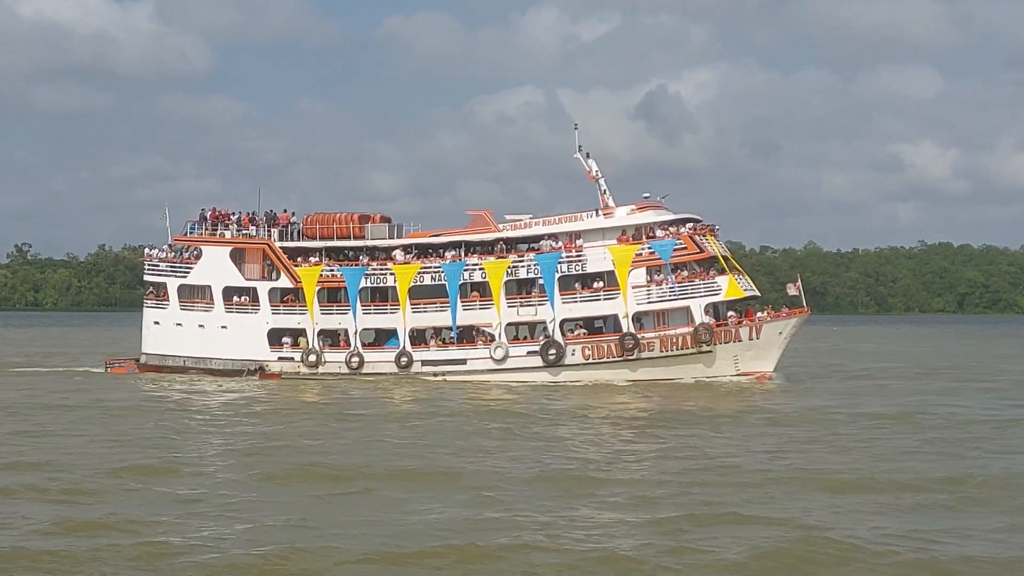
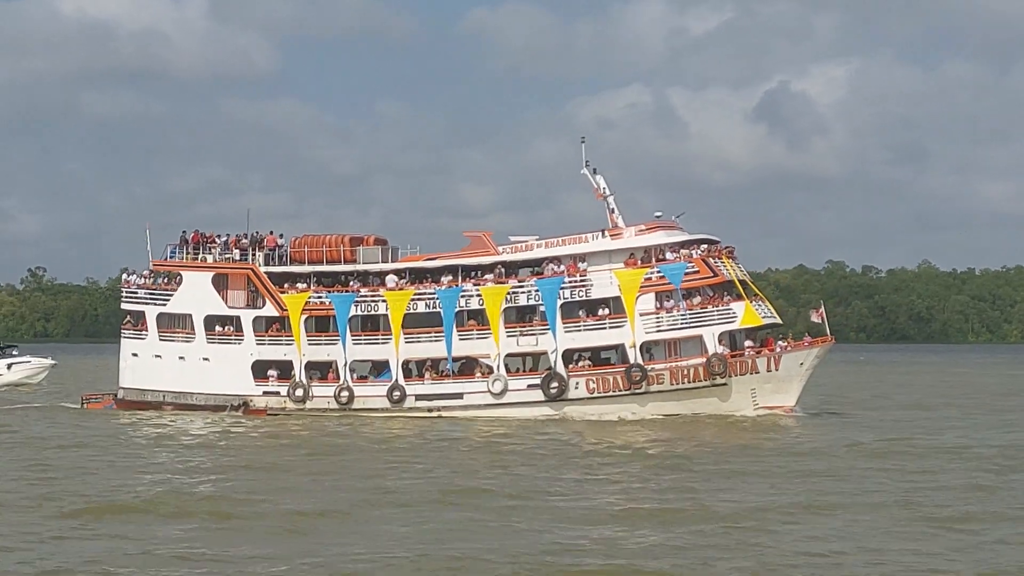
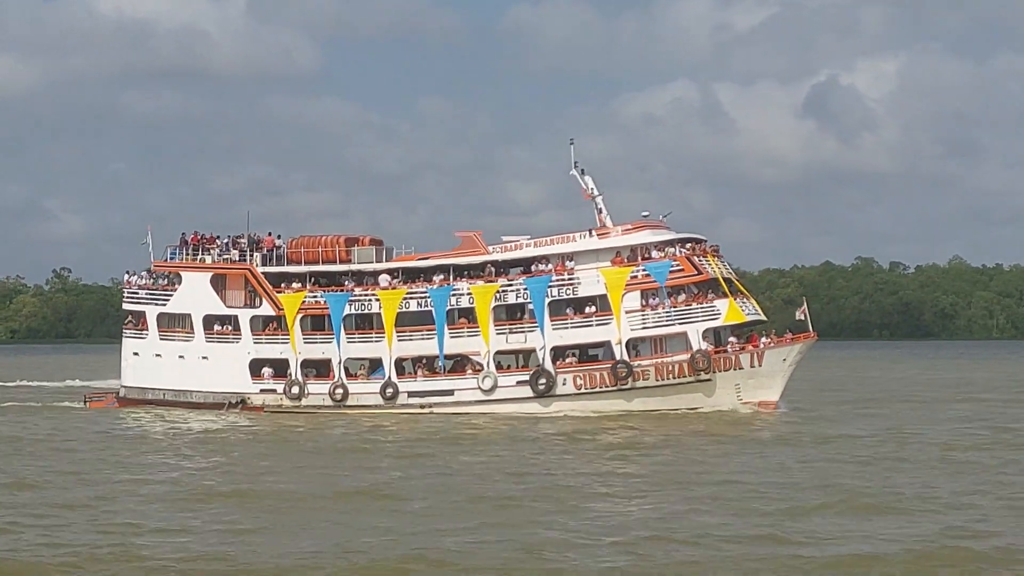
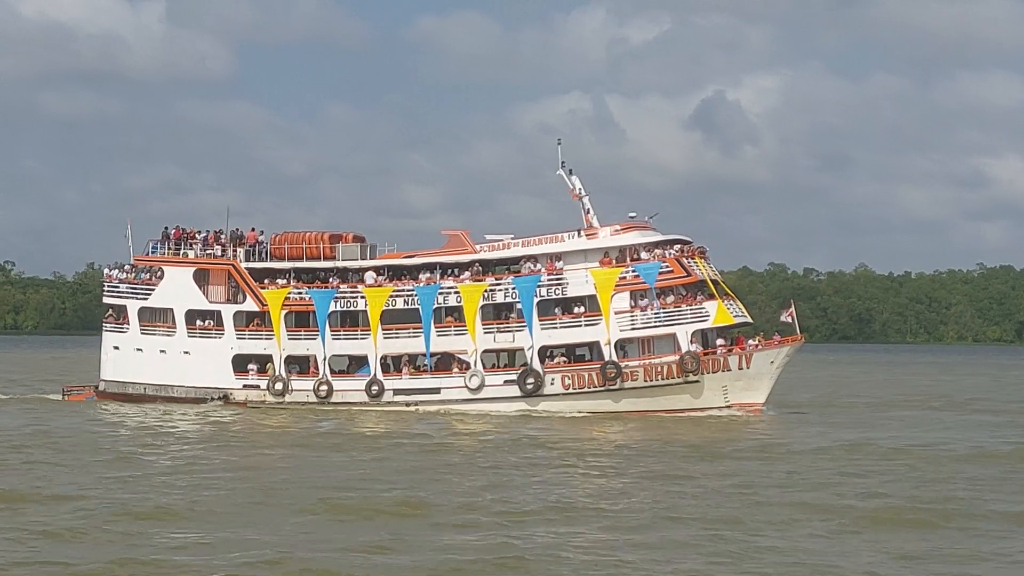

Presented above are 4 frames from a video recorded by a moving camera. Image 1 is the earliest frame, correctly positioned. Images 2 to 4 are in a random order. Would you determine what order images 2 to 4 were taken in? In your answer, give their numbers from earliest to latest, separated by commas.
4, 2, 3
